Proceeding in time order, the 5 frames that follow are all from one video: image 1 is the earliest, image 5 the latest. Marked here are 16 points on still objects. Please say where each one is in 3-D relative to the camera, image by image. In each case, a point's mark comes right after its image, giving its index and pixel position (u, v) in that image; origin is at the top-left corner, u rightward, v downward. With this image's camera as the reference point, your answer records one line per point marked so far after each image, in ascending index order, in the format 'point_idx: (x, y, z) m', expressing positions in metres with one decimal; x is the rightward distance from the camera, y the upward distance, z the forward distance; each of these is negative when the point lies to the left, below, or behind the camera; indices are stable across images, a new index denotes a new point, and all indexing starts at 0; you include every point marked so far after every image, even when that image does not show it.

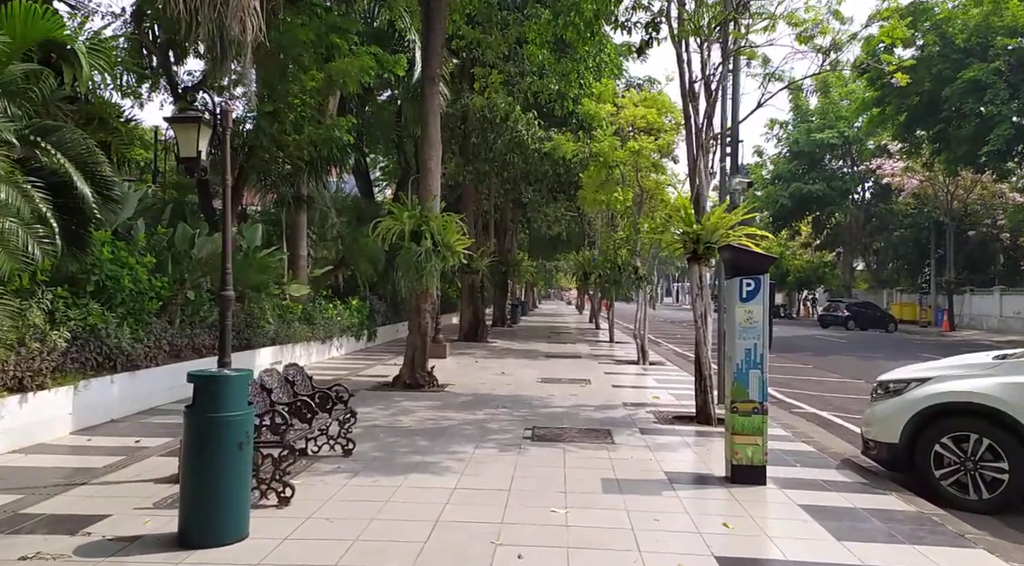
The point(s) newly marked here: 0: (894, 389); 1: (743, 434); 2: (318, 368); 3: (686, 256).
0: (+3.8, -1.1, +8.1) m
1: (+2.1, -1.4, +7.5) m
2: (-4.0, -1.8, +16.7) m
3: (+2.4, +0.4, +11.2) m
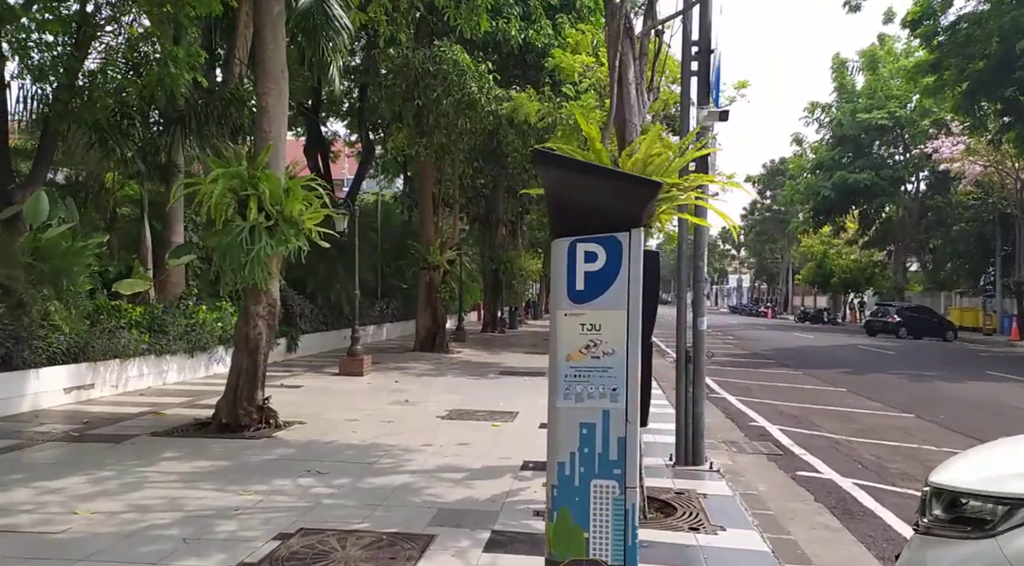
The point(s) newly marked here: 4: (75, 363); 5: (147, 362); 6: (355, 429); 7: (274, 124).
0: (+1.9, -1.0, +3.4) m
1: (+0.2, -1.3, +2.9) m
2: (-5.4, -1.7, +12.3) m
3: (+0.7, +0.5, +6.5) m
4: (-6.0, -1.1, +11.2) m
5: (-5.8, -1.2, +12.8) m
6: (-1.8, -1.6, +9.1) m
7: (-2.8, +1.9, +9.6) m
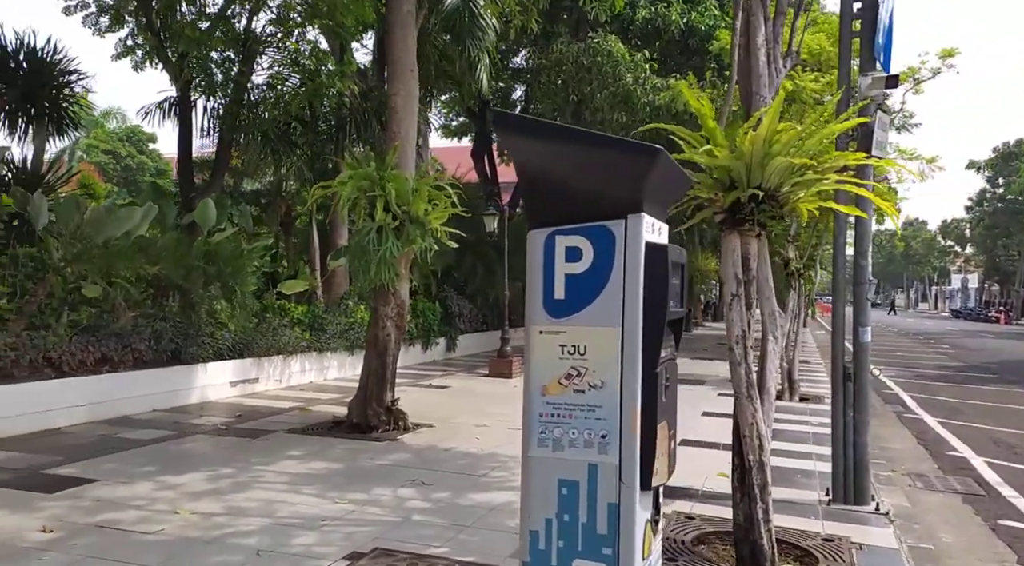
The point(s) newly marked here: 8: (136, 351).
0: (+1.9, -1.0, +2.3) m
1: (+0.1, -1.4, +2.2) m
2: (-3.1, -1.7, +12.8) m
3: (+1.4, +0.4, +5.6) m
4: (-4.0, -1.1, +11.8) m
5: (-3.3, -1.2, +13.3) m
6: (-0.3, -1.7, +8.8) m
7: (-1.2, +1.9, +9.5) m
8: (-4.8, -0.9, +10.5) m
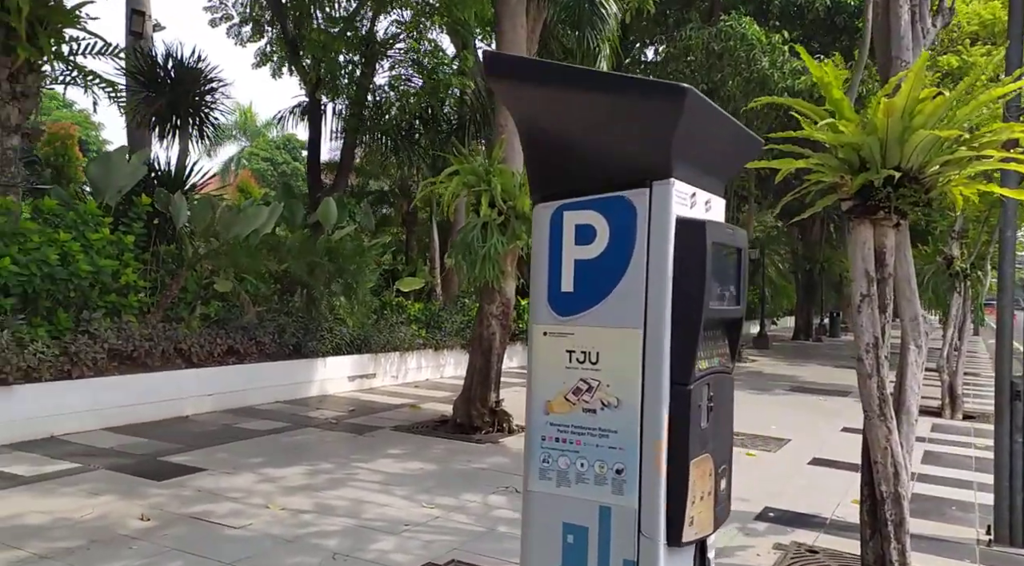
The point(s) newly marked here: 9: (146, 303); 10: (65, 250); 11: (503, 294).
0: (+1.8, -1.0, +1.5) m
1: (0.0, -1.3, +1.7) m
2: (-1.2, -1.6, +12.7) m
3: (+2.0, +0.4, +4.8) m
4: (-2.2, -1.0, +11.9) m
5: (-1.3, -1.2, +13.2) m
6: (+0.8, -1.6, +8.2) m
7: (+0.1, +1.9, +9.1) m
8: (-3.3, -0.8, +10.8) m
9: (-4.4, -0.3, +9.8) m
10: (-4.8, +0.3, +8.7) m
11: (0.0, -0.1, +9.0) m
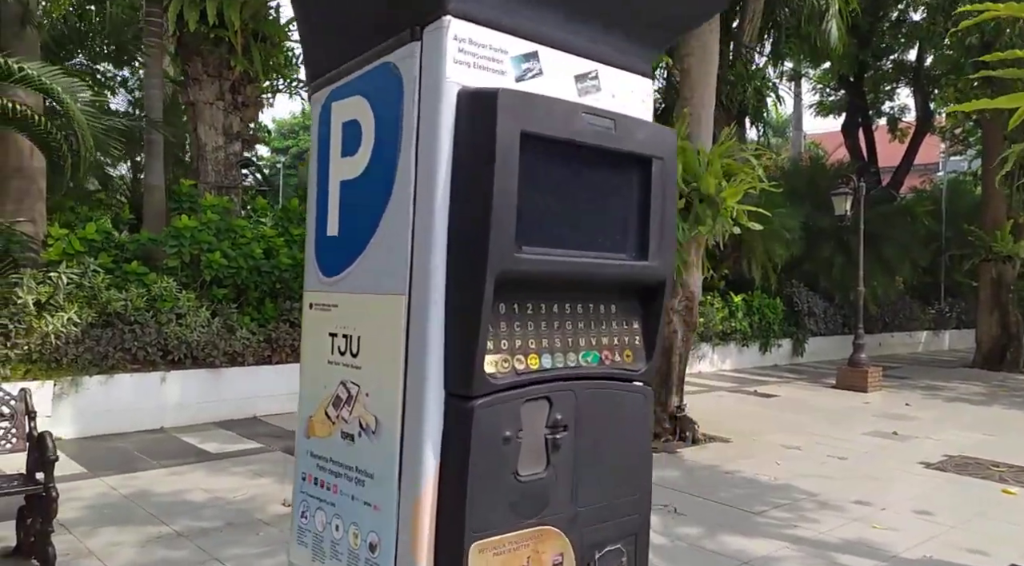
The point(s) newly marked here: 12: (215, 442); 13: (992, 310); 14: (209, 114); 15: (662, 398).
0: (+1.3, -0.9, +0.3) m
1: (-0.3, -1.2, +1.1) m
2: (+2.0, -1.5, +11.8) m
3: (+2.5, +0.5, +3.4) m
4: (+0.7, -0.9, +11.4) m
5: (+2.0, -1.1, +12.4) m
6: (+2.5, -1.5, +7.0) m
7: (+2.0, +2.0, +8.0) m
8: (-0.6, -0.7, +10.7) m
9: (-2.0, -0.1, +10.1) m
10: (-2.7, +0.4, +9.2) m
11: (+1.9, 0.0, +8.0) m
12: (-2.7, -1.5, +7.5) m
13: (+10.4, -0.6, +16.3) m
14: (-3.5, +2.0, +9.4) m
15: (+1.6, -1.1, +7.8) m
